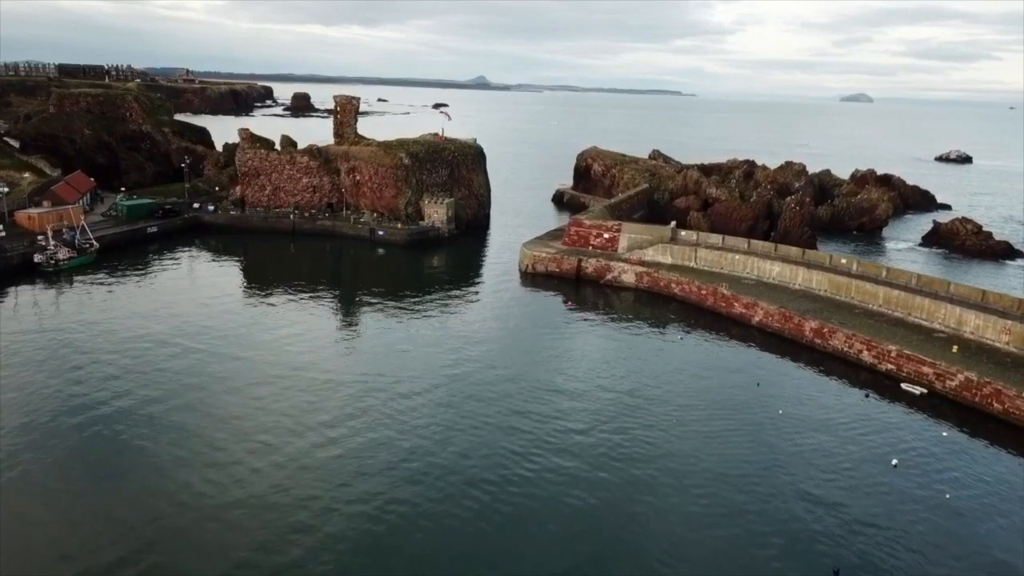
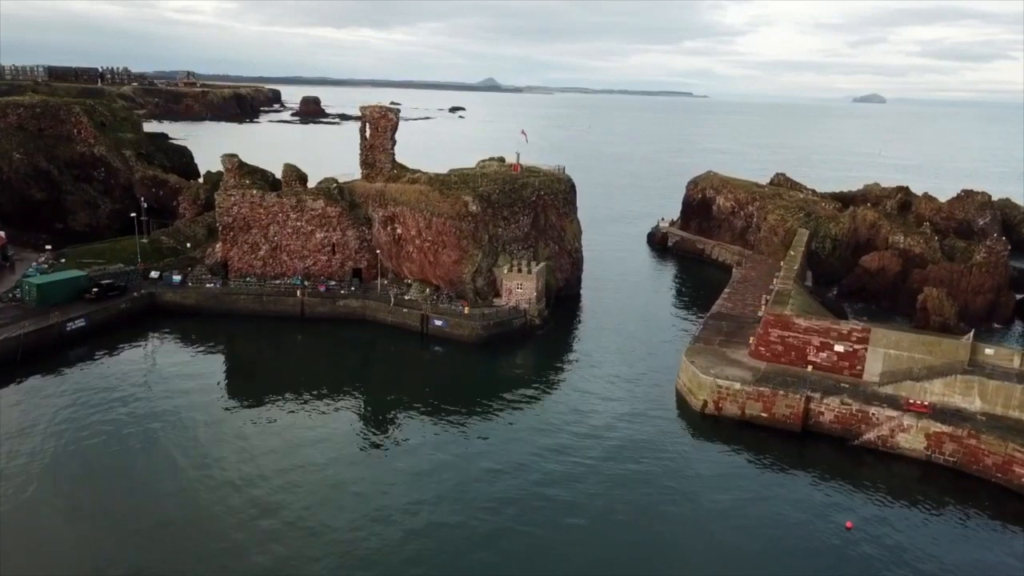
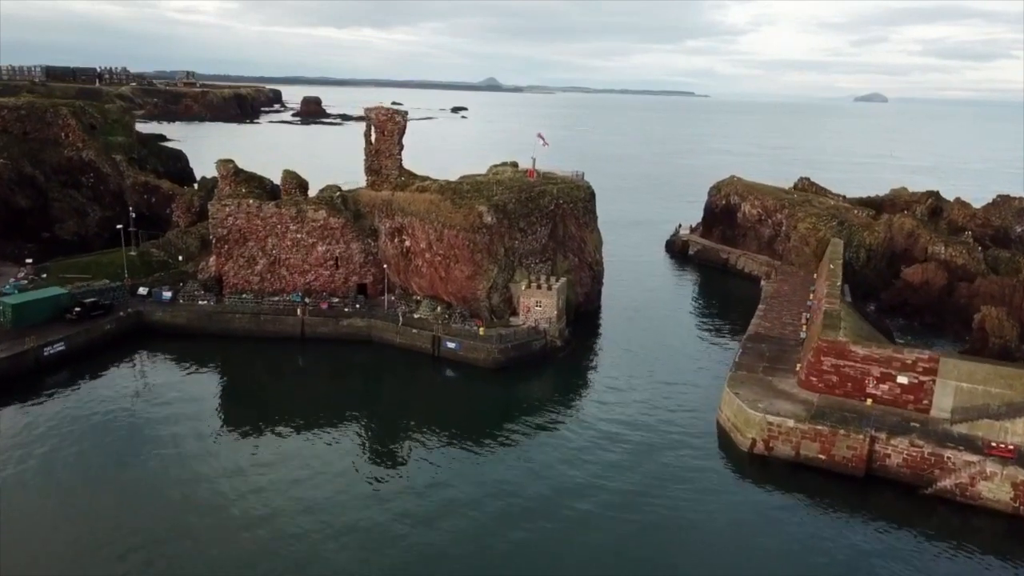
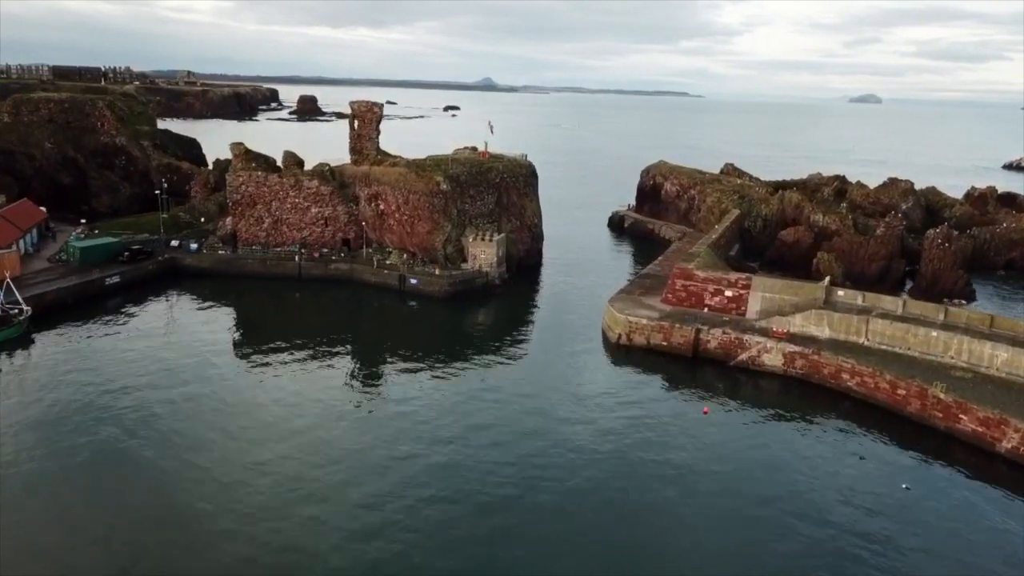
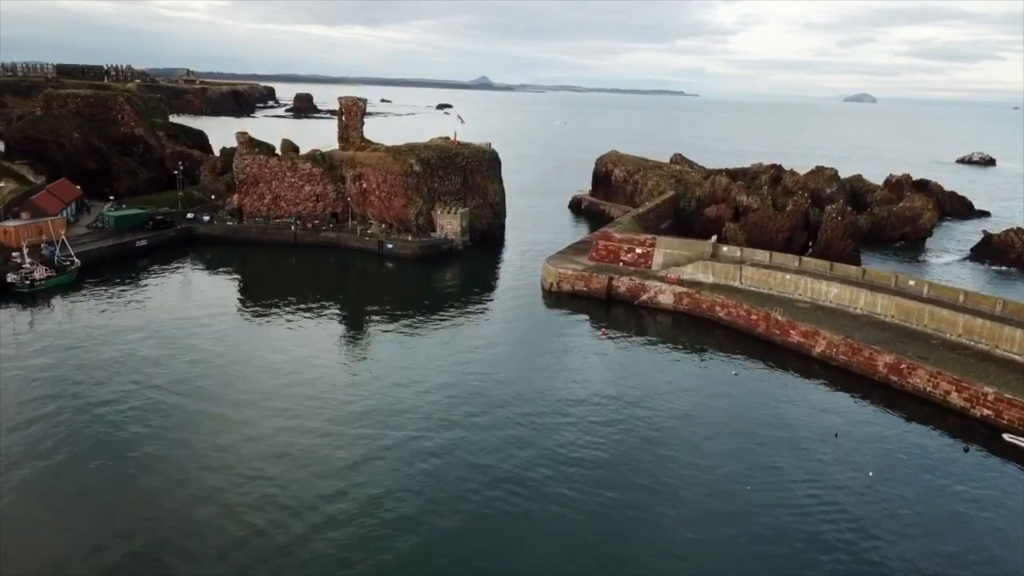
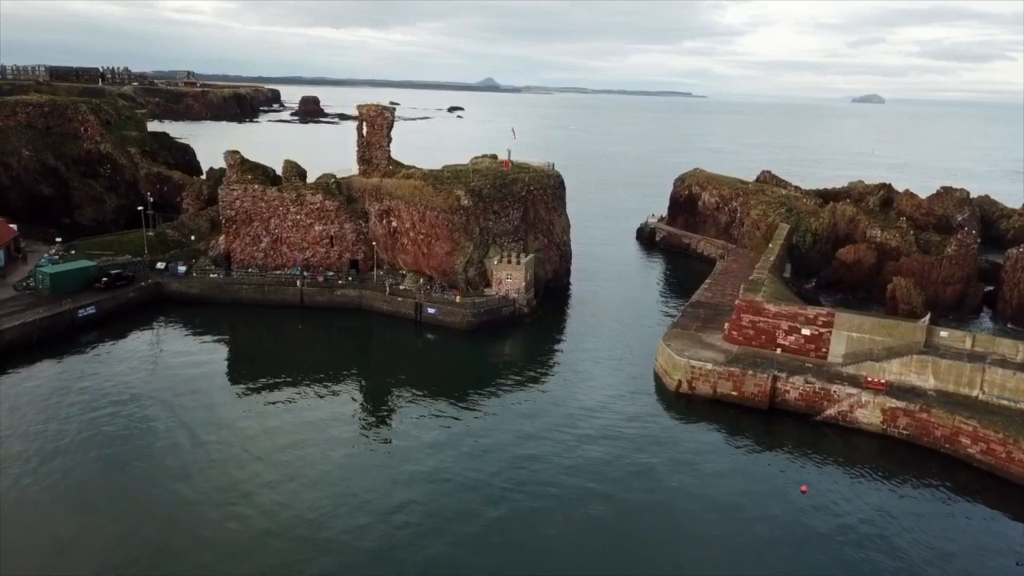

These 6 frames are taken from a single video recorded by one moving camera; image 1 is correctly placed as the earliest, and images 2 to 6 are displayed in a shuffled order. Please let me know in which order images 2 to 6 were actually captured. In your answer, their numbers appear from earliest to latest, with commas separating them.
5, 4, 6, 2, 3
